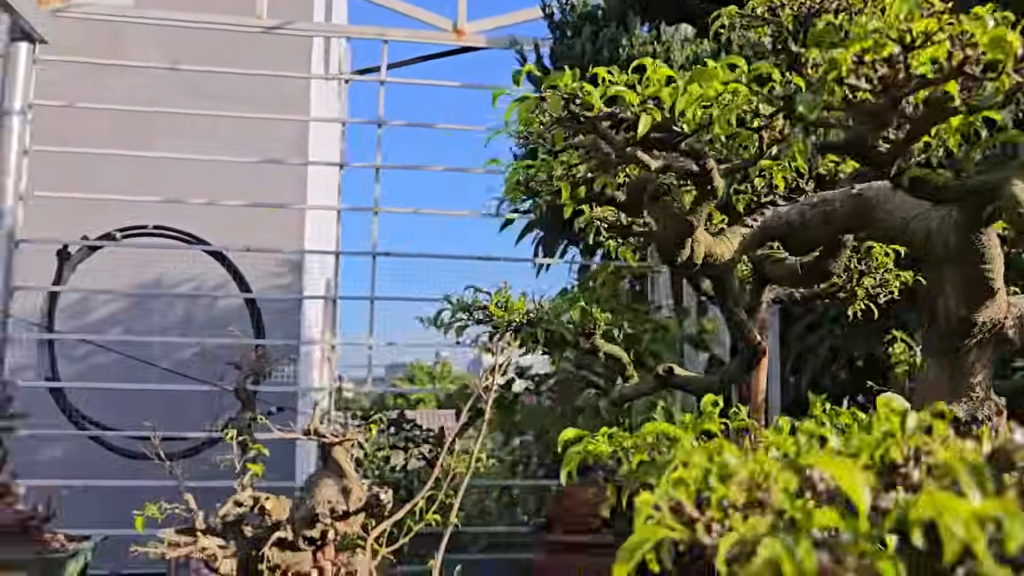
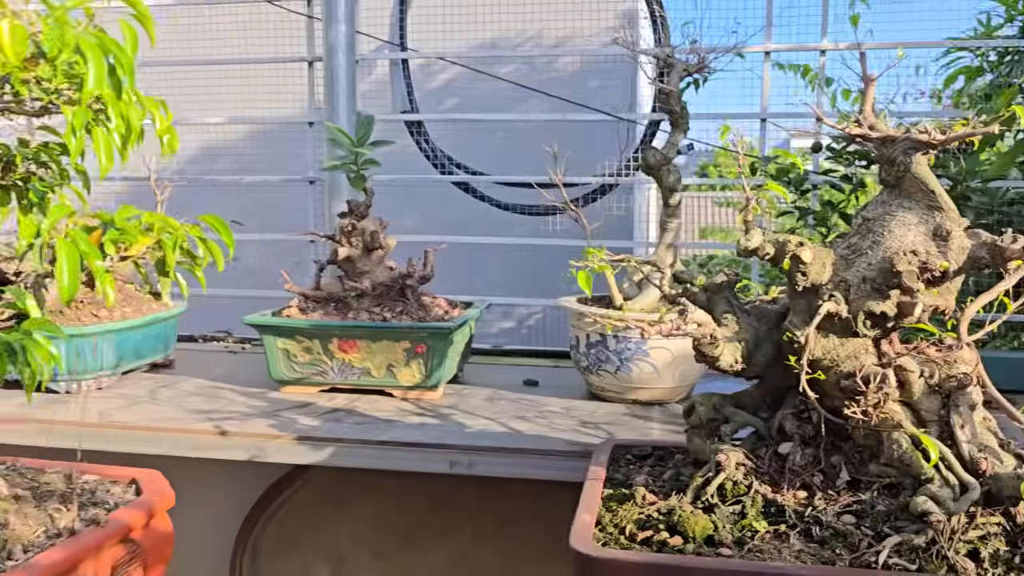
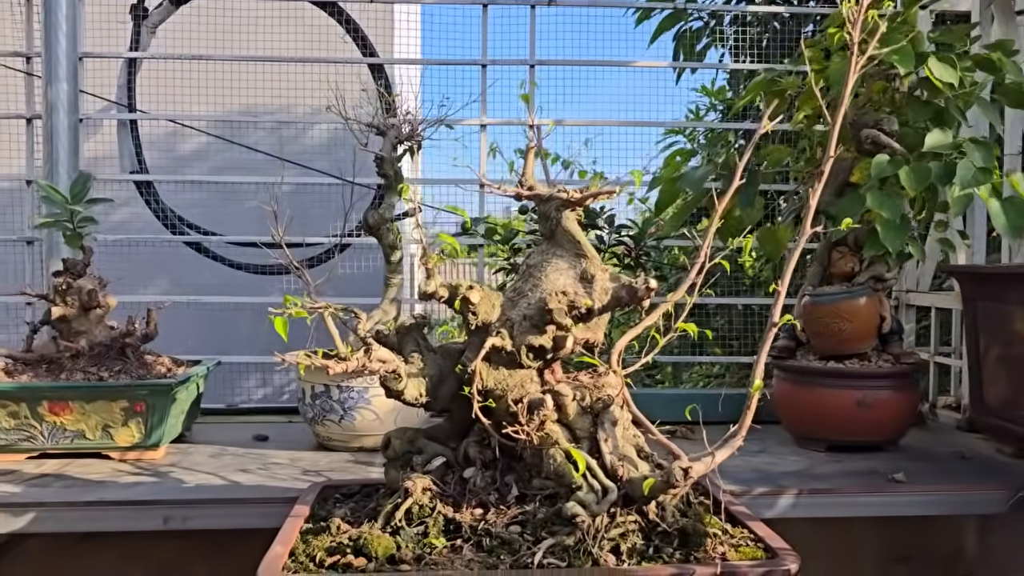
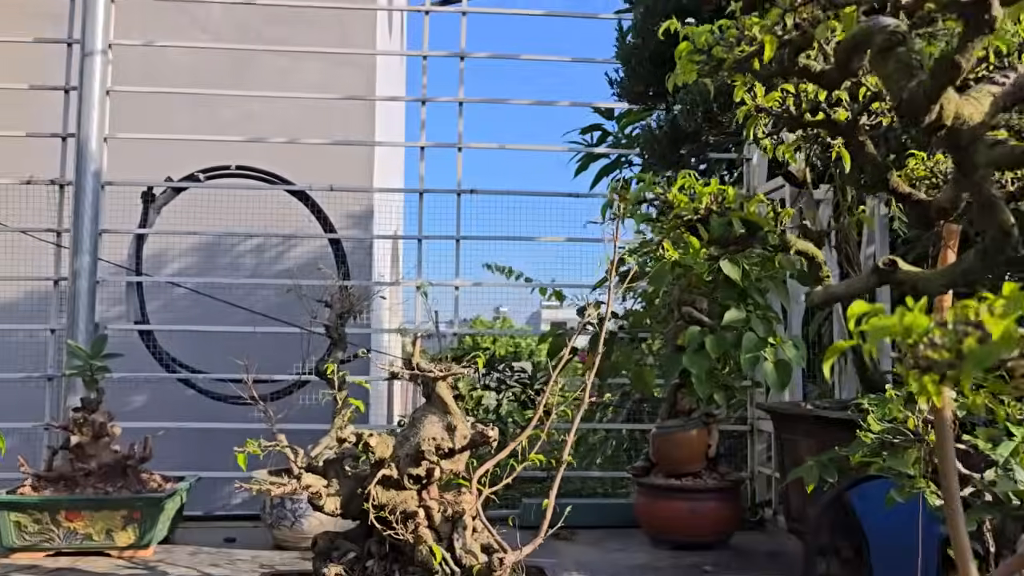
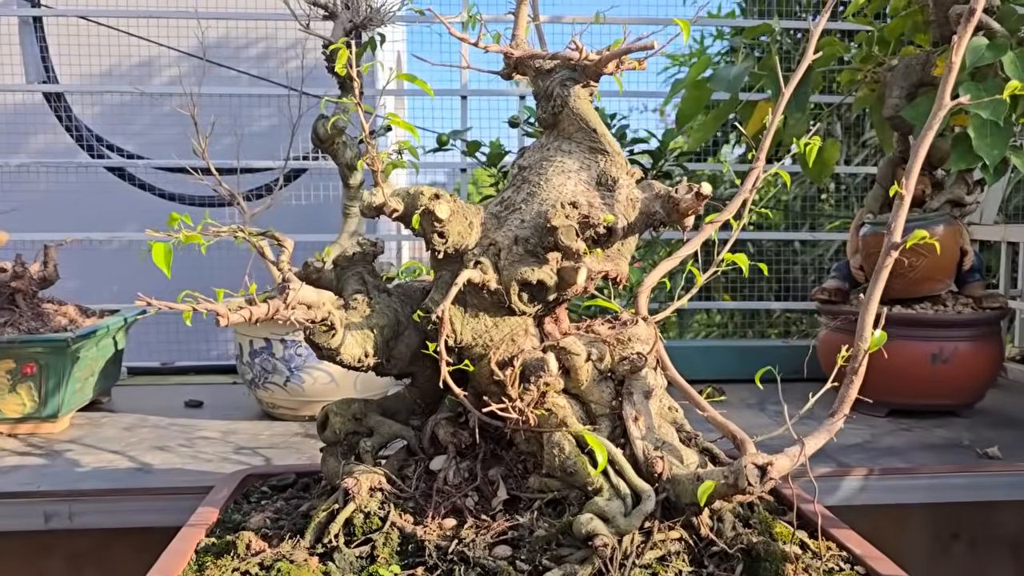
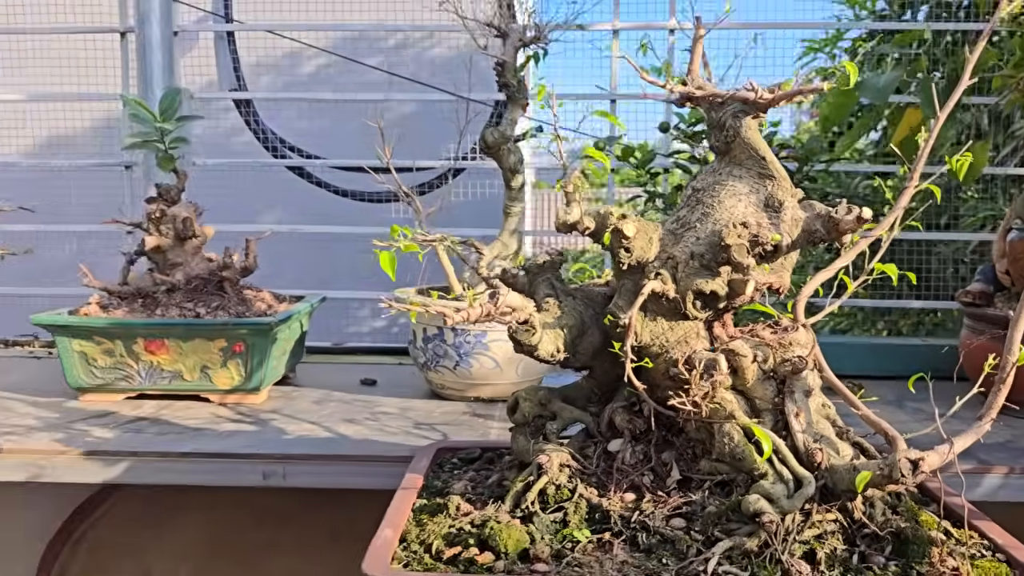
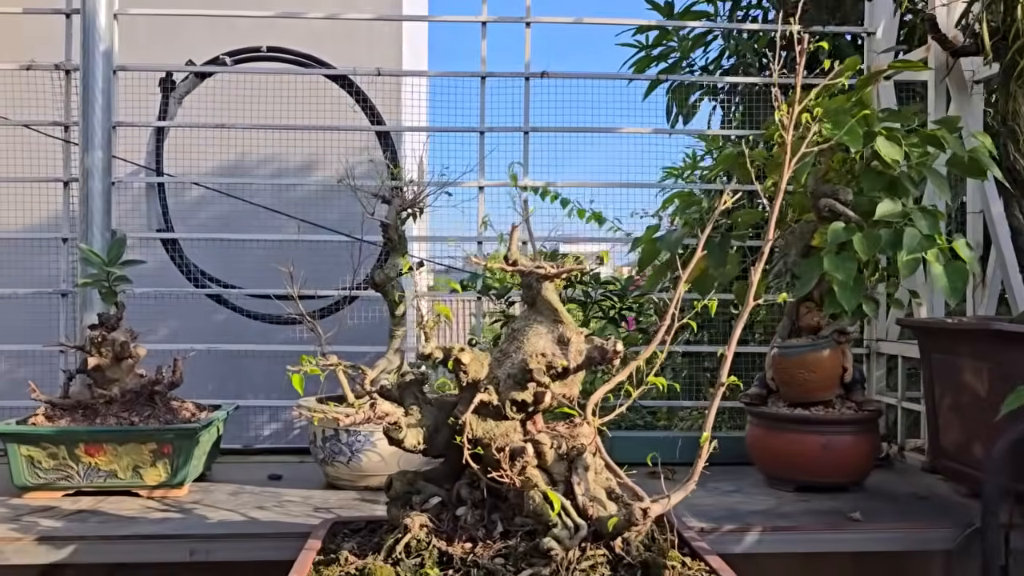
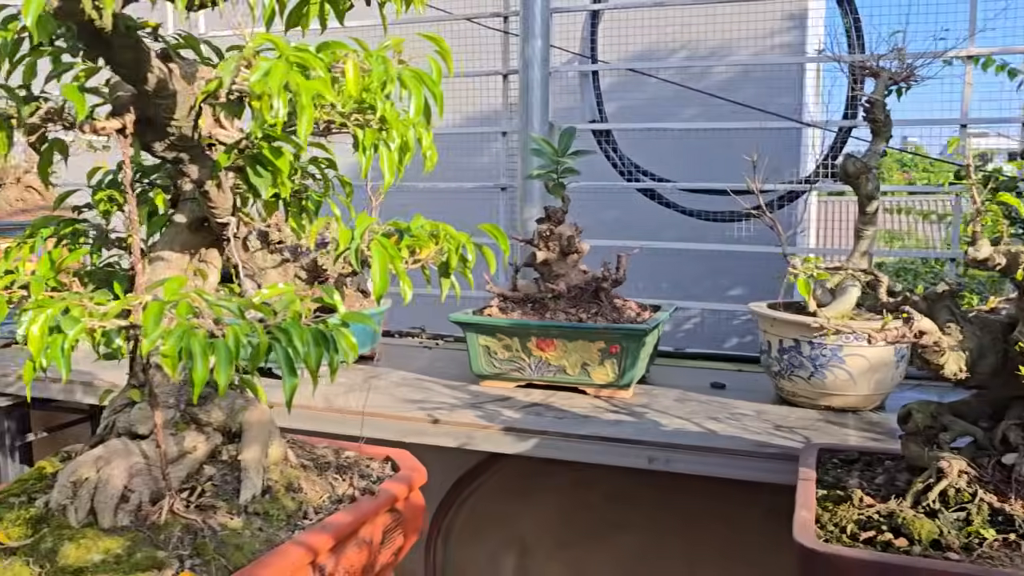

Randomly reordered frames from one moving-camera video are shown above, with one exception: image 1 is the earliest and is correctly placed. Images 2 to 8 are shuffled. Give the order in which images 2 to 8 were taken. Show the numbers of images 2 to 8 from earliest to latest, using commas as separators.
4, 7, 3, 5, 6, 2, 8
